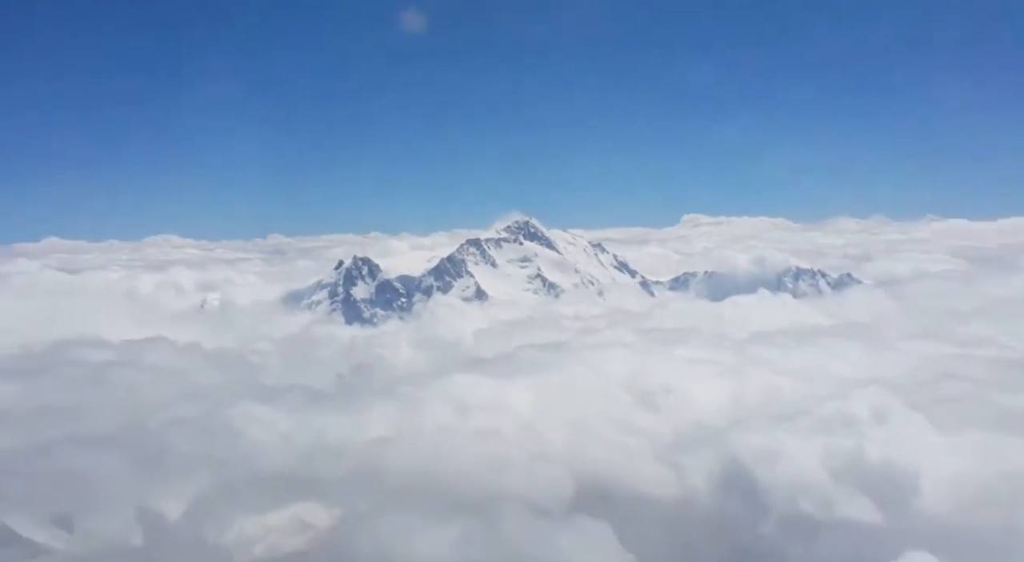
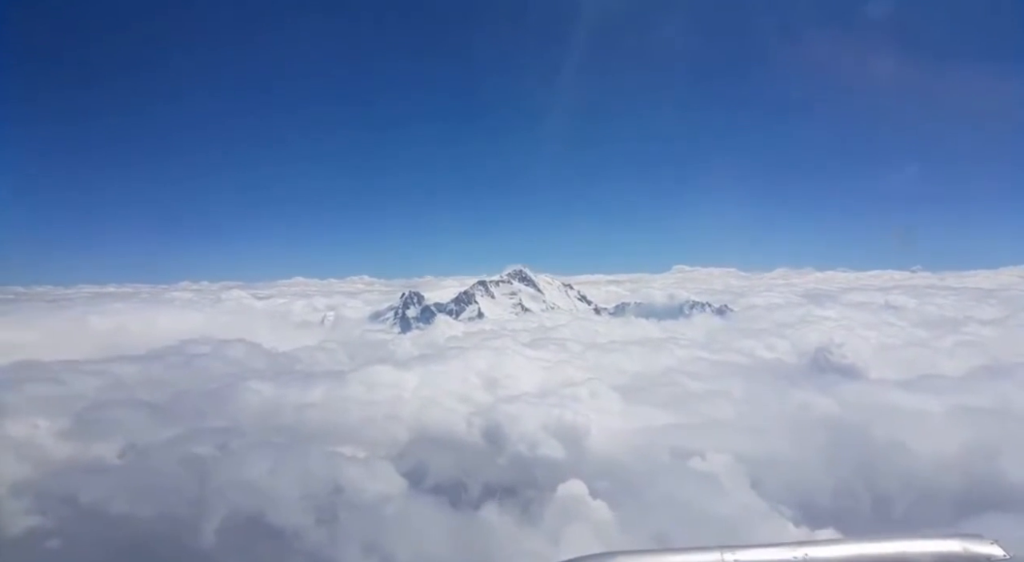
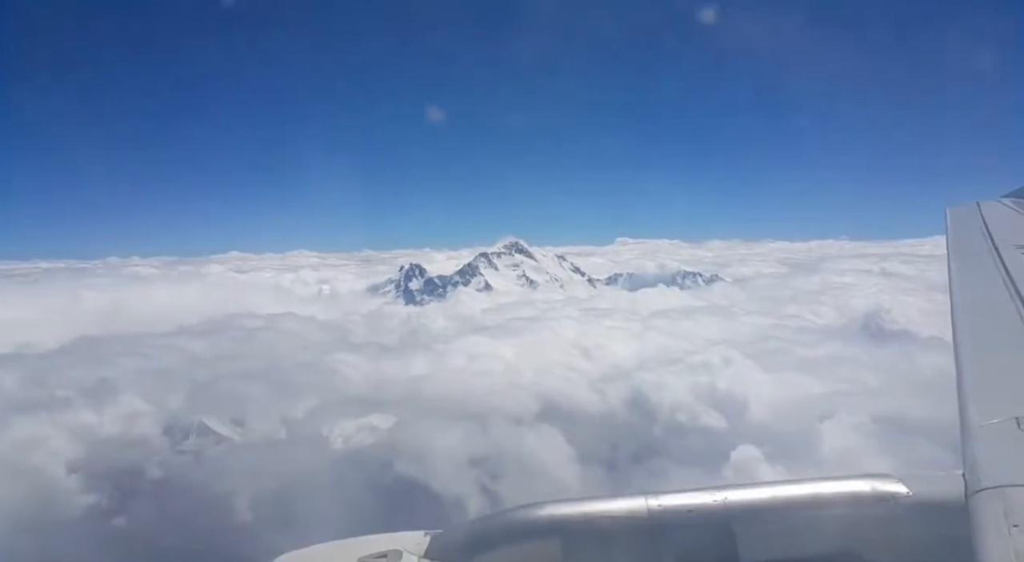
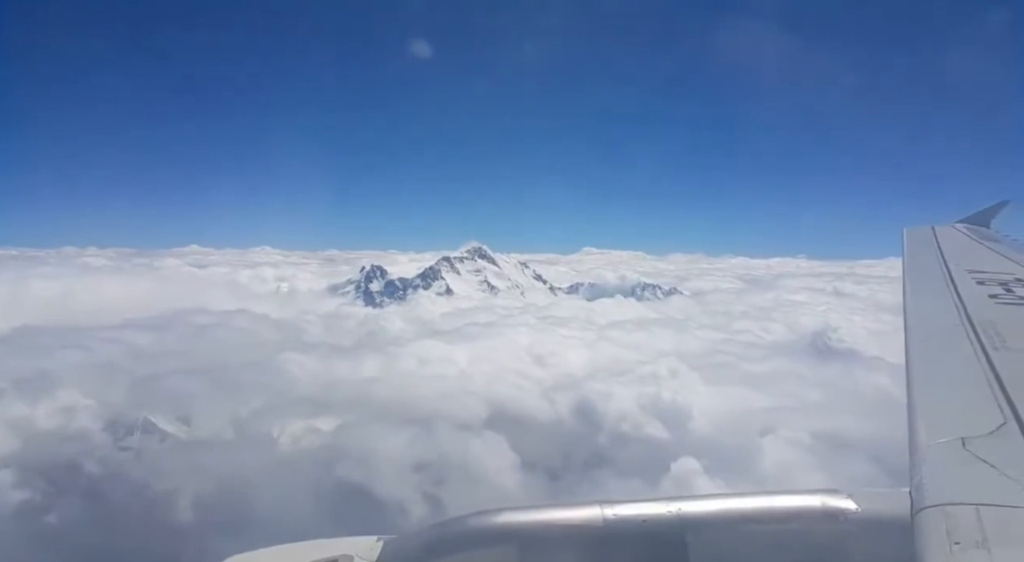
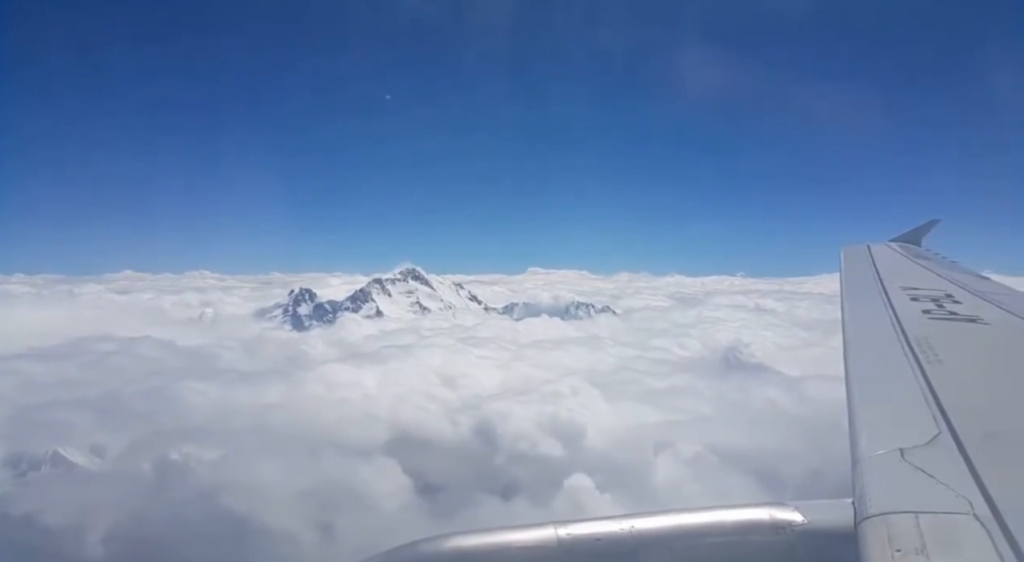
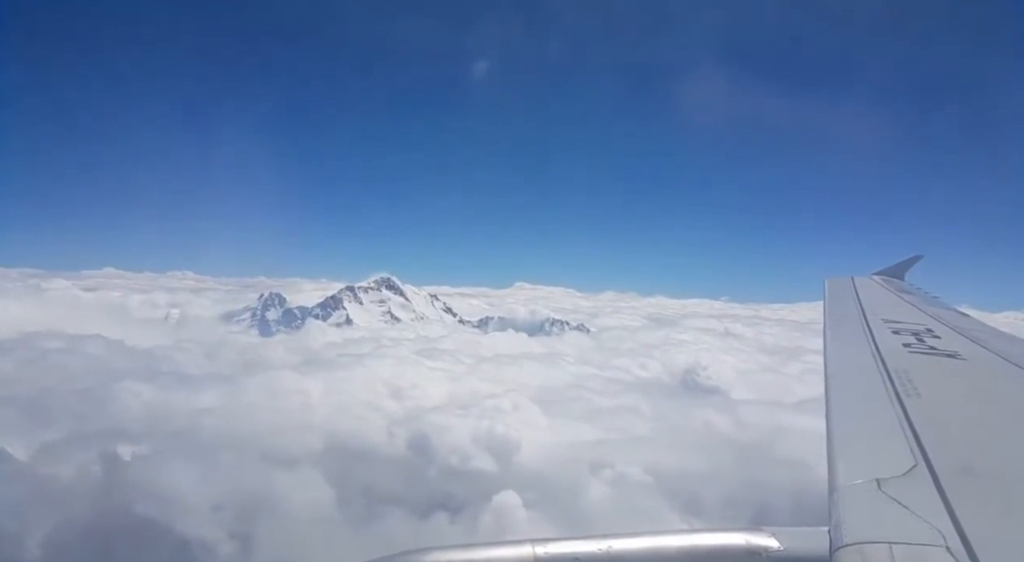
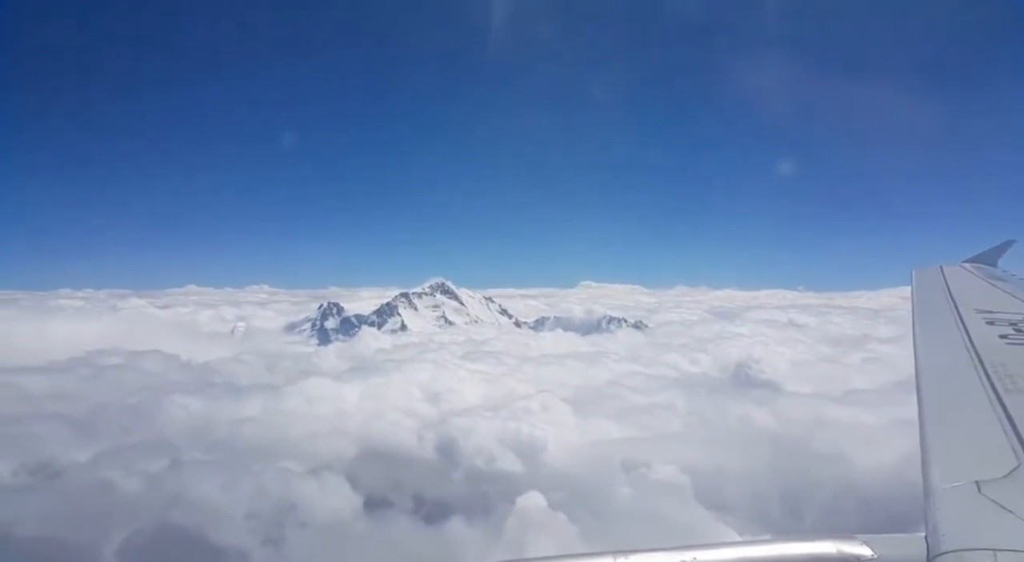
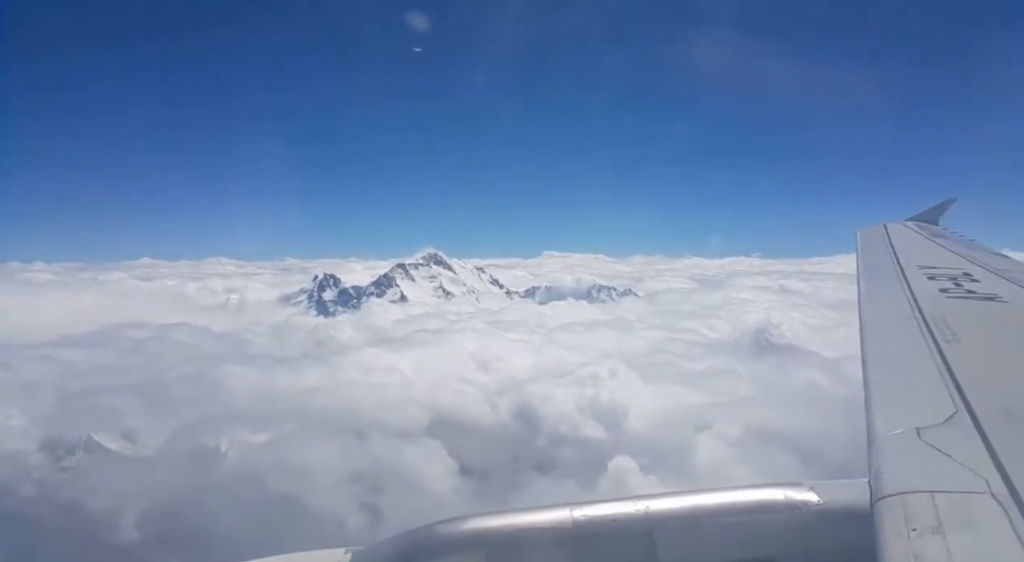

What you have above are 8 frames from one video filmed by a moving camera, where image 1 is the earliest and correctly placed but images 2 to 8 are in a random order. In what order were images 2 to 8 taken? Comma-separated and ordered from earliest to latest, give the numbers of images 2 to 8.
3, 4, 8, 5, 6, 7, 2
